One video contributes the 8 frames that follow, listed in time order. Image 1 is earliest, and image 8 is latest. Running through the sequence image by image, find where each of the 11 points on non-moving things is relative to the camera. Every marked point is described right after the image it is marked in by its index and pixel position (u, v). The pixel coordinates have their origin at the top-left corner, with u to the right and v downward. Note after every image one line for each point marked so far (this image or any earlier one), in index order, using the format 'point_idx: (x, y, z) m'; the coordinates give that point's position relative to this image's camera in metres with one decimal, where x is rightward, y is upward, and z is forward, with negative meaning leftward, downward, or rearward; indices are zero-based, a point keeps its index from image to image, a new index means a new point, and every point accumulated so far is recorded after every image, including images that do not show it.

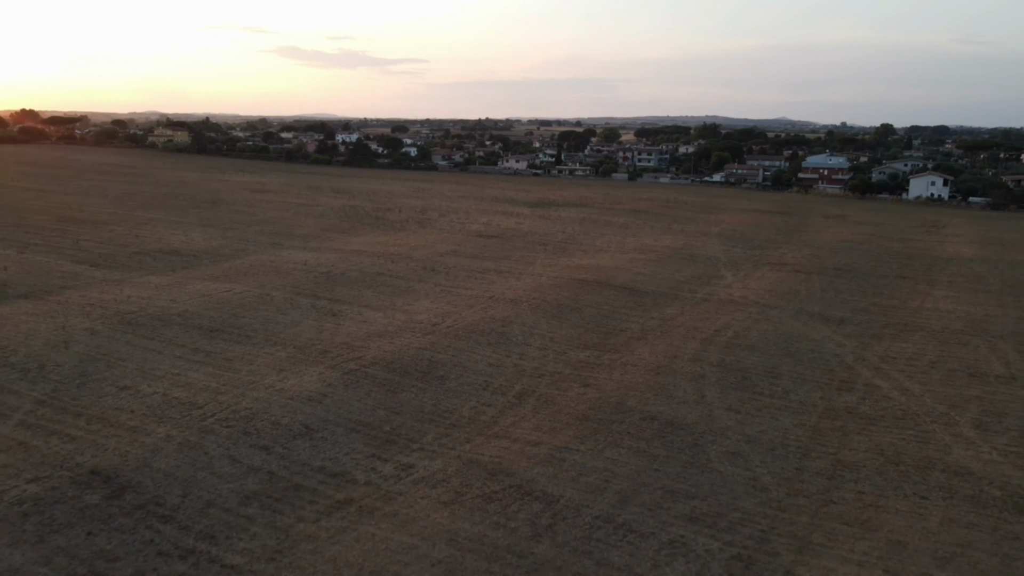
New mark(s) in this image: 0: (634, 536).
0: (+1.3, -2.6, +7.0) m
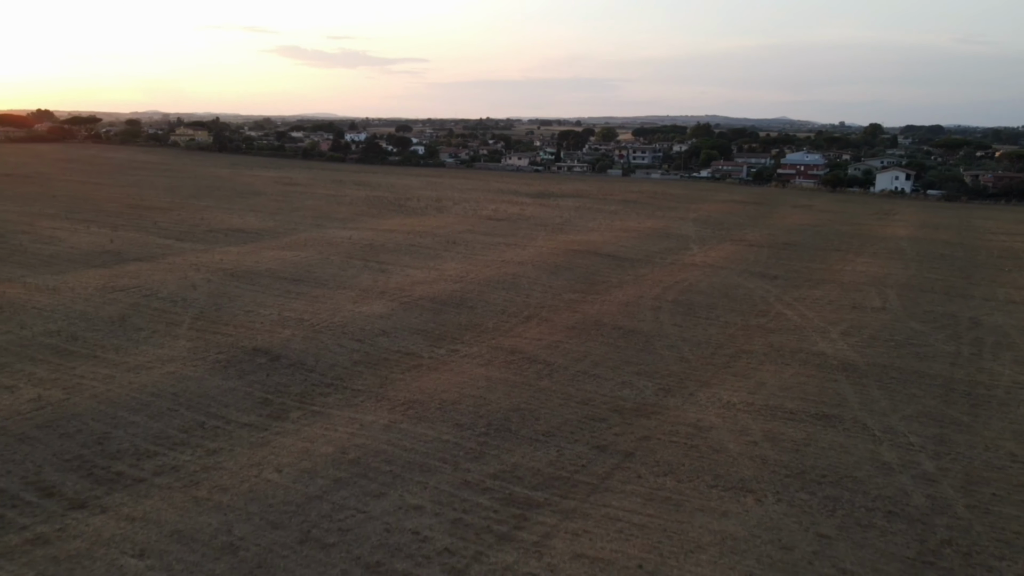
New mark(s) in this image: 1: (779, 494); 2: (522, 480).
0: (+1.6, -1.6, +11.3) m
1: (+3.2, -2.5, +7.8) m
2: (+0.1, -2.4, +8.1) m
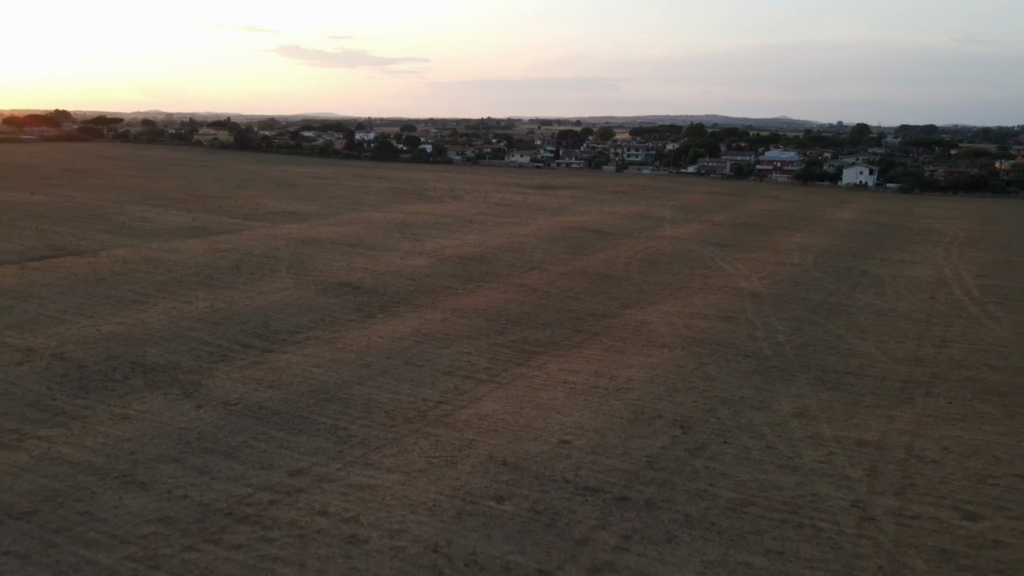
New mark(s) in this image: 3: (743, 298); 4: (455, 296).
0: (+1.8, -0.3, +16.6) m
1: (+3.5, -1.2, +13.0) m
2: (+0.4, -1.1, +13.3) m
3: (+6.0, -0.3, +16.8) m
4: (-1.5, -0.2, +16.6) m
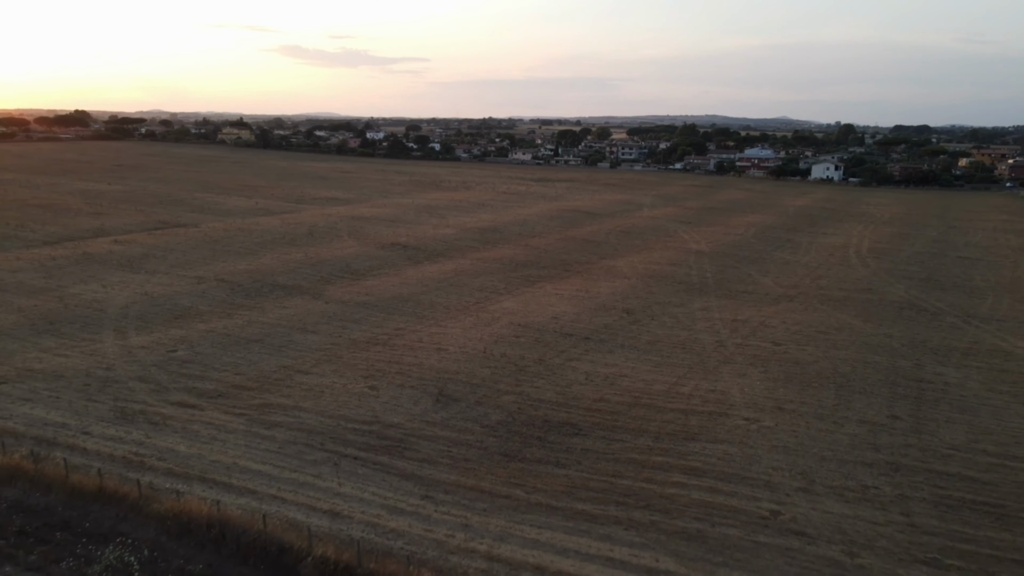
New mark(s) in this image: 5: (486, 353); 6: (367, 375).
0: (+2.1, +1.2, +22.6) m
1: (+3.7, +0.3, +19.1) m
2: (+0.6, +0.4, +19.4) m
3: (+6.3, +1.2, +22.9) m
4: (-1.2, +1.3, +22.7) m
5: (-0.5, -1.3, +12.9) m
6: (-2.6, -1.5, +11.9) m
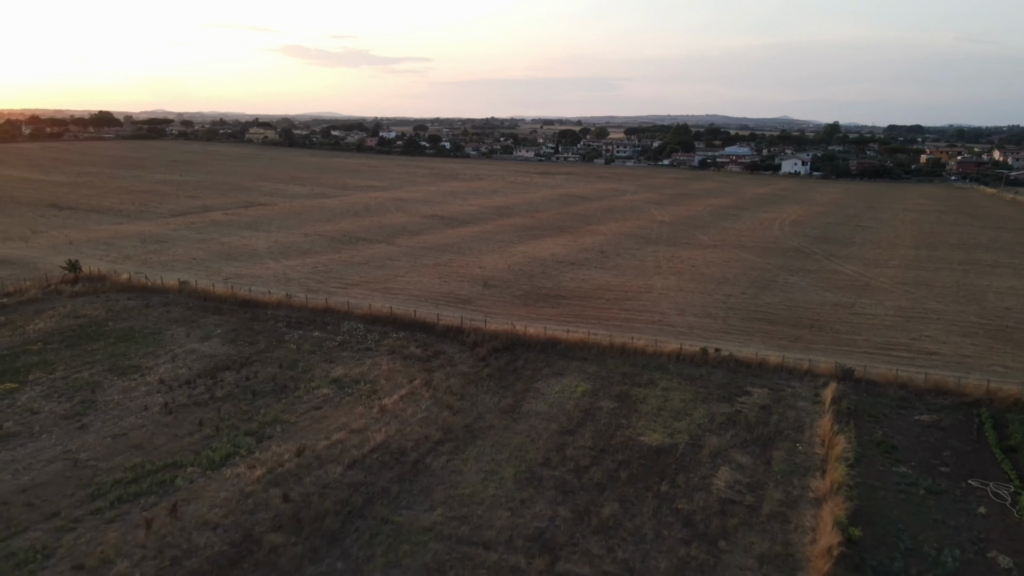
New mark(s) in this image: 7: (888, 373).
0: (+2.5, +3.1, +30.5) m
1: (+4.2, +2.2, +26.9) m
2: (+1.1, +2.3, +27.2) m
3: (+6.8, +3.1, +30.7) m
4: (-0.8, +3.2, +30.5) m
5: (-0.1, +0.6, +20.7) m
6: (-2.2, +0.4, +19.7) m
7: (+6.9, -1.5, +11.7) m
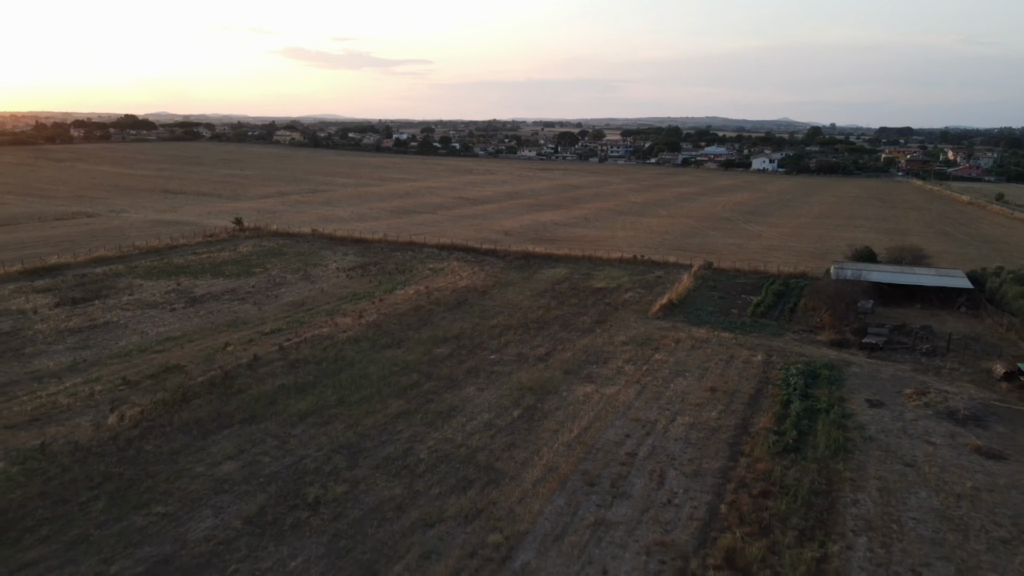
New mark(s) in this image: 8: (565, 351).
0: (+3.1, +5.3, +40.1) m
1: (+4.7, +4.4, +36.5) m
2: (+1.6, +4.5, +36.9) m
3: (+7.3, +5.3, +40.3) m
4: (-0.2, +5.4, +40.2) m
5: (+0.4, +2.9, +30.3) m
6: (-1.6, +2.7, +29.4) m
7: (+7.4, +0.7, +21.3) m
8: (+1.1, -1.3, +13.3) m
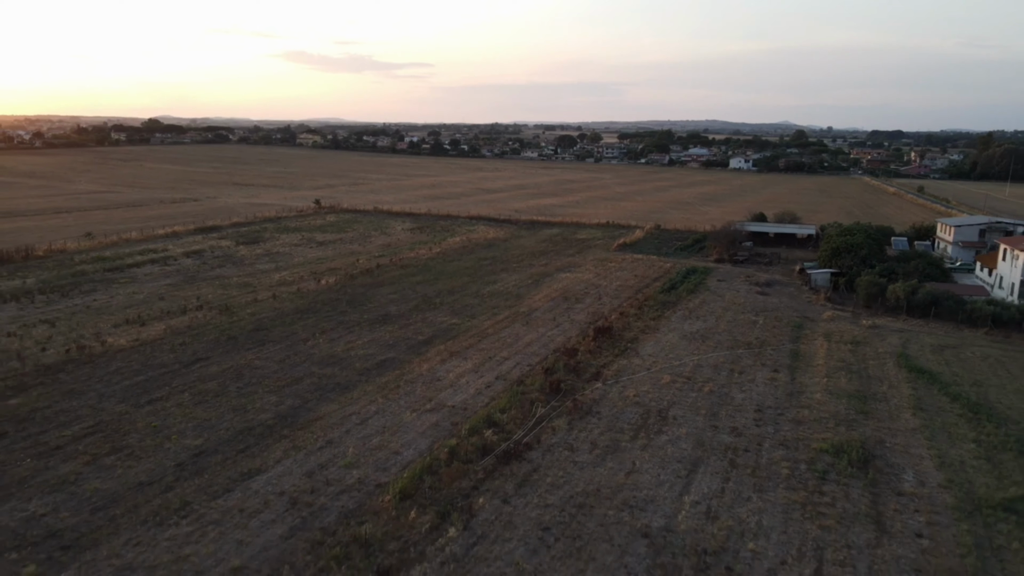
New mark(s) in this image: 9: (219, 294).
0: (+3.6, +7.4, +49.7) m
1: (+5.2, +6.5, +46.1) m
2: (+2.1, +6.6, +46.5) m
3: (+7.8, +7.4, +49.9) m
4: (+0.3, +7.5, +49.8) m
5: (+1.0, +5.0, +39.9) m
6: (-1.1, +4.8, +39.0) m
7: (+7.9, +2.9, +30.9) m
8: (+1.6, +0.9, +22.9) m
9: (-8.4, -0.2, +18.5) m
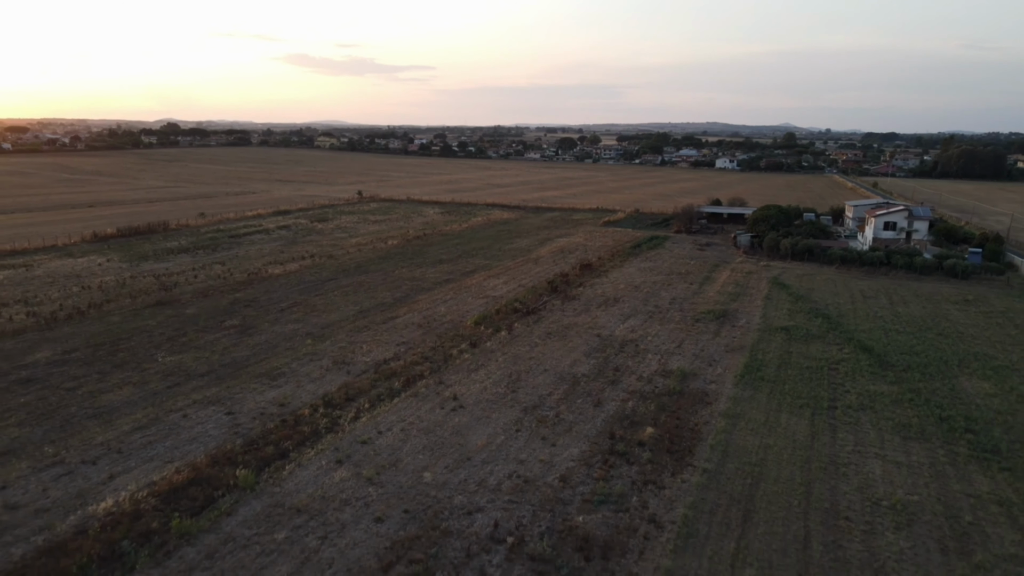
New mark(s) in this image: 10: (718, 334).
0: (+4.2, +9.0, +57.6) m
1: (+5.8, +8.1, +54.0) m
2: (+2.7, +8.3, +54.4) m
3: (+8.4, +9.0, +57.8) m
4: (+0.9, +9.1, +57.7) m
5: (+1.5, +6.7, +47.9) m
6: (-0.6, +6.5, +46.9) m
7: (+8.4, +4.6, +38.8) m
8: (+2.1, +2.6, +30.8) m
9: (-7.9, +1.6, +26.4) m
10: (+5.0, -1.1, +15.7) m
